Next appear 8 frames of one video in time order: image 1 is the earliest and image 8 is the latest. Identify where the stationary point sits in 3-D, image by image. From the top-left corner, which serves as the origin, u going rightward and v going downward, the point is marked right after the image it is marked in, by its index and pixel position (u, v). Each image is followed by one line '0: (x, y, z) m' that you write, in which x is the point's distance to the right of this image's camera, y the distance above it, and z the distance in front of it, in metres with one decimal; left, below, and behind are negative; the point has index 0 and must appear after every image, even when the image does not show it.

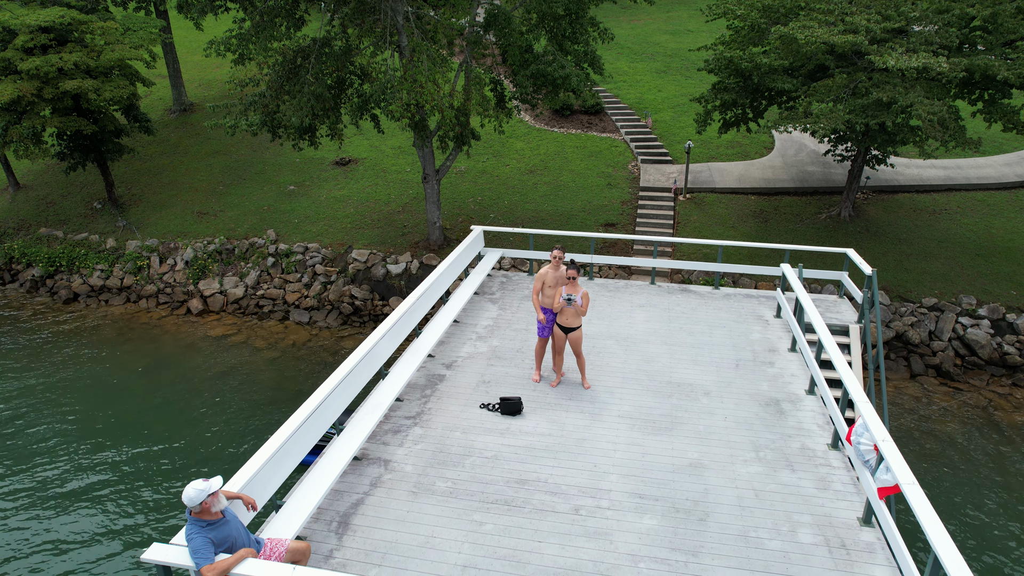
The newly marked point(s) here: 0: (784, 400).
0: (+2.4, -1.0, +5.8) m
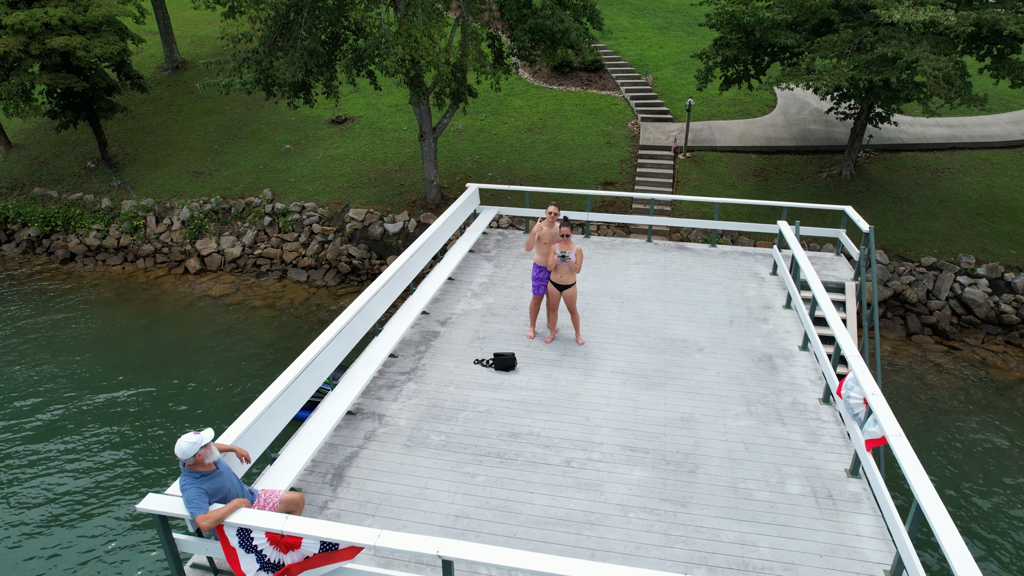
0: (+2.4, -0.6, +5.8) m
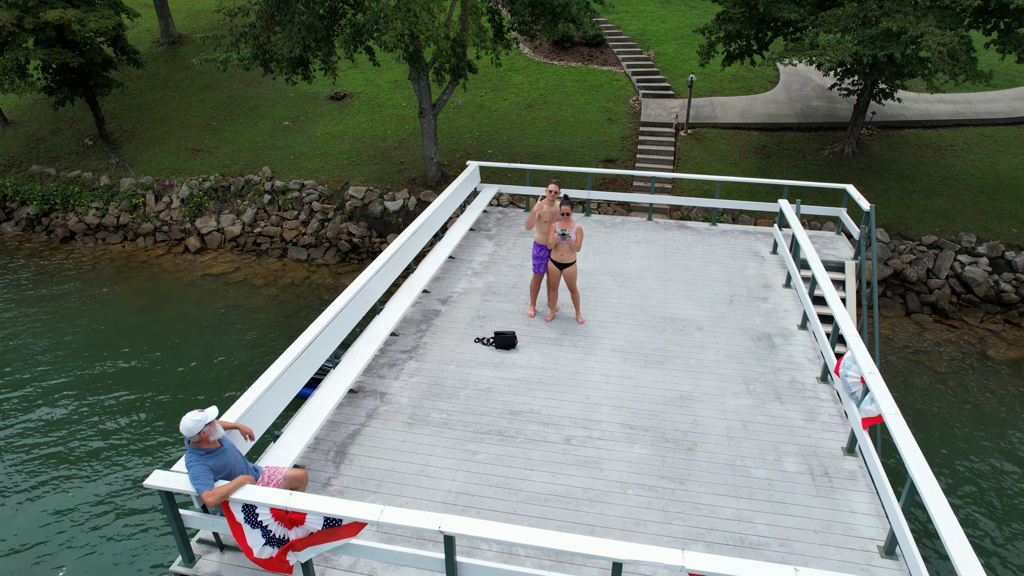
0: (+2.4, -0.4, +5.8) m
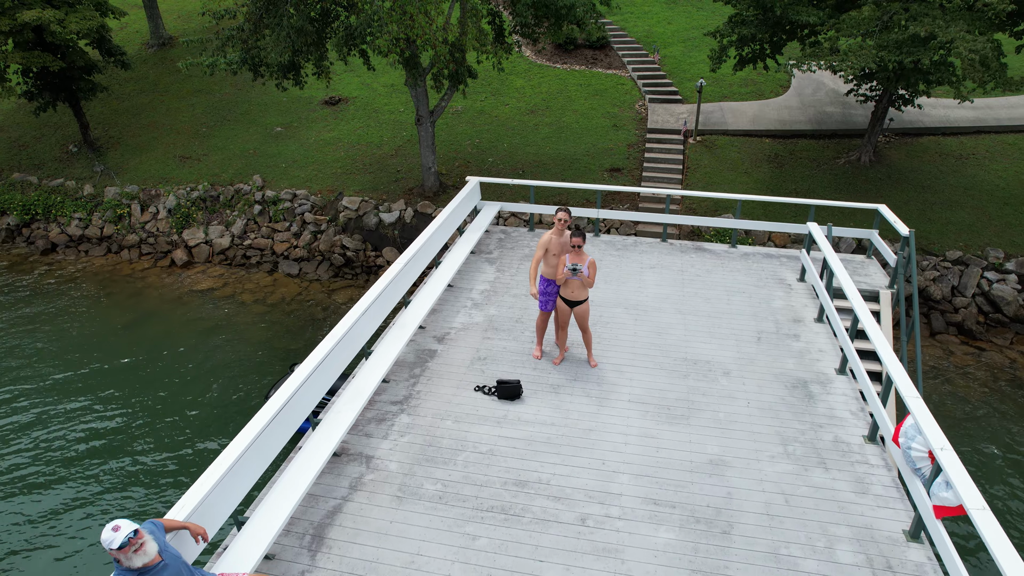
0: (+2.4, -0.8, +5.2) m
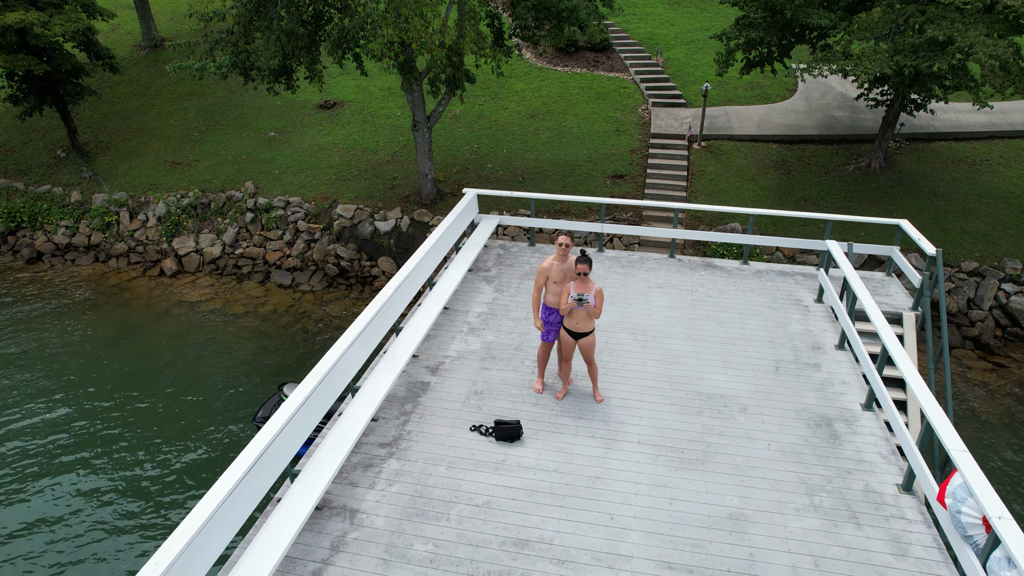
0: (+2.4, -1.0, +4.8) m
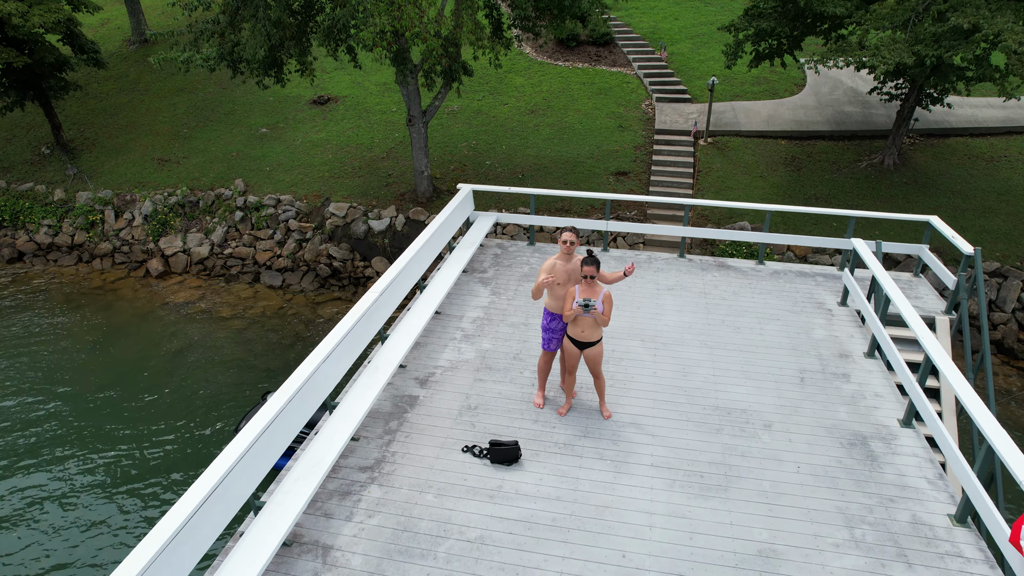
0: (+2.4, -1.0, +4.3) m
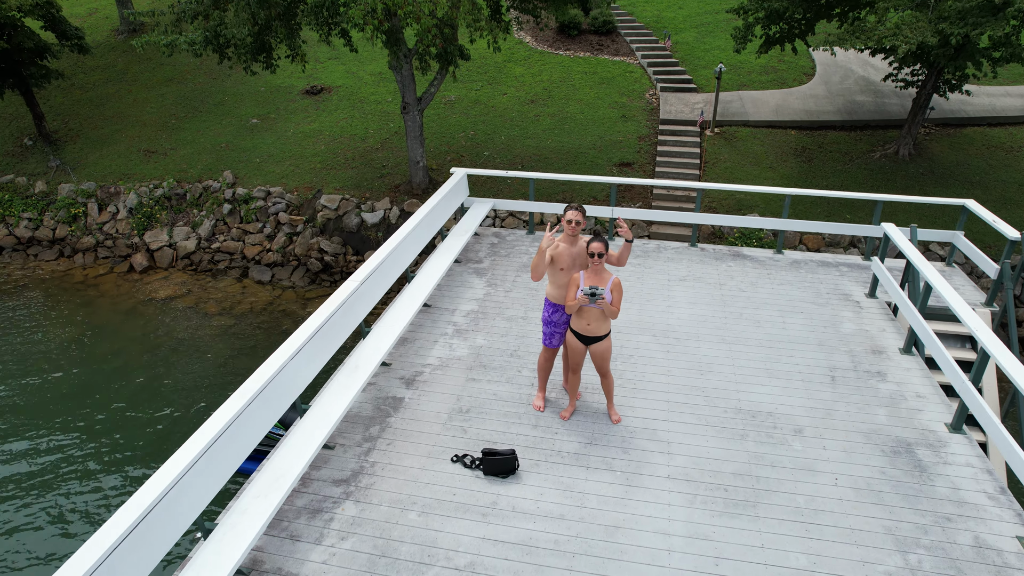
0: (+2.4, -0.9, +3.8) m
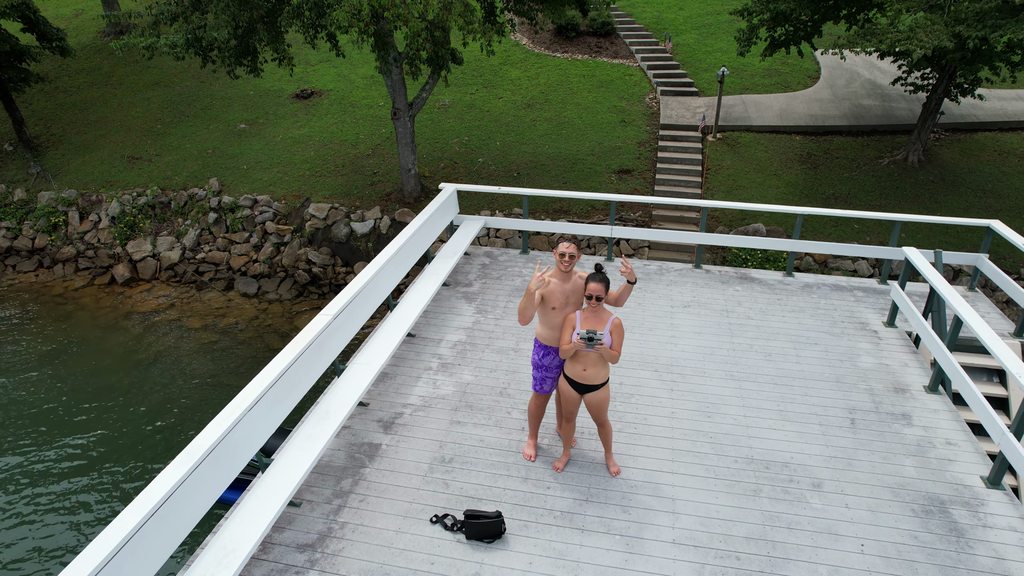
0: (+2.3, -1.1, +3.4) m
